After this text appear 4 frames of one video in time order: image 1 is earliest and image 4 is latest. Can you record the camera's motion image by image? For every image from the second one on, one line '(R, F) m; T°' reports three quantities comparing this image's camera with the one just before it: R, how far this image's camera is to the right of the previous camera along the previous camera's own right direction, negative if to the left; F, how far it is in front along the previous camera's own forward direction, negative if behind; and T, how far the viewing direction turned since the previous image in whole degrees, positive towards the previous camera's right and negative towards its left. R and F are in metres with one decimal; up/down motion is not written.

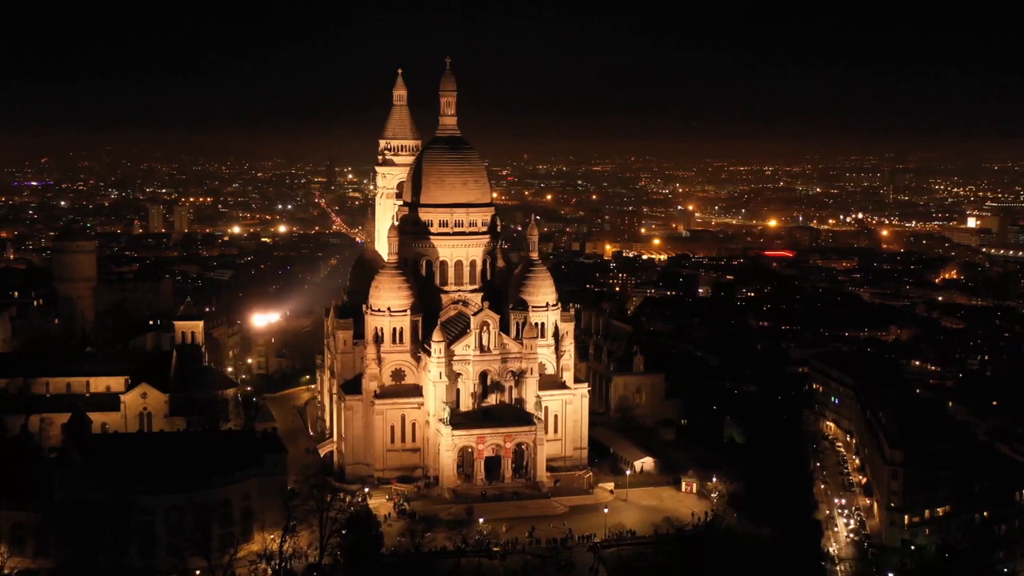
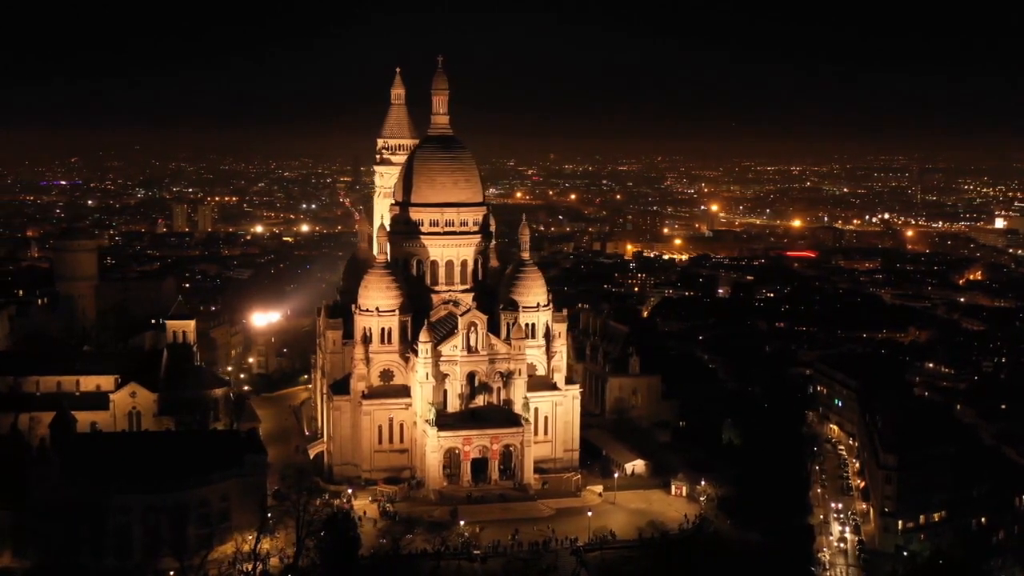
(+1.1, +0.3) m; -1°
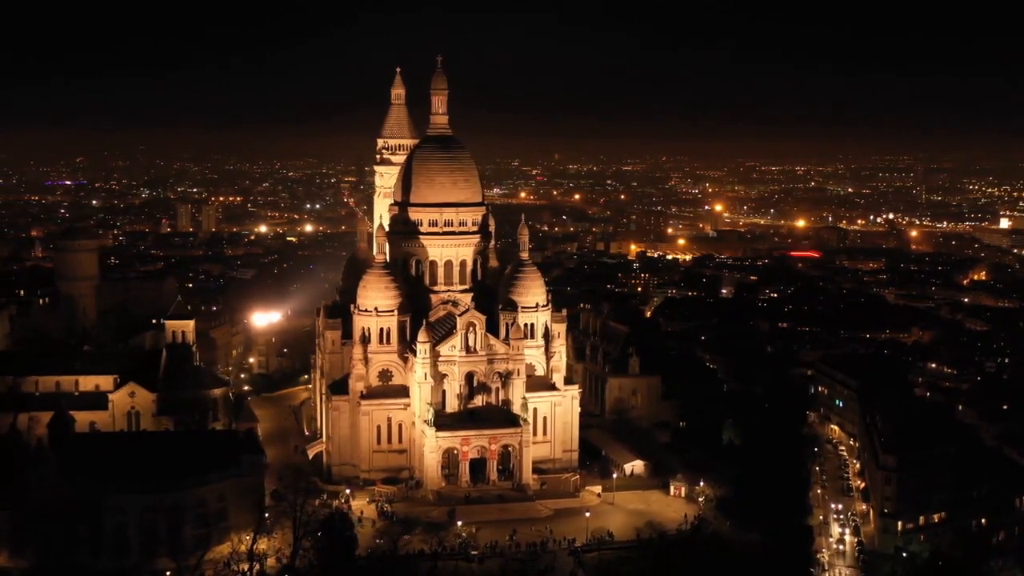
(+0.2, 0.0) m; 0°
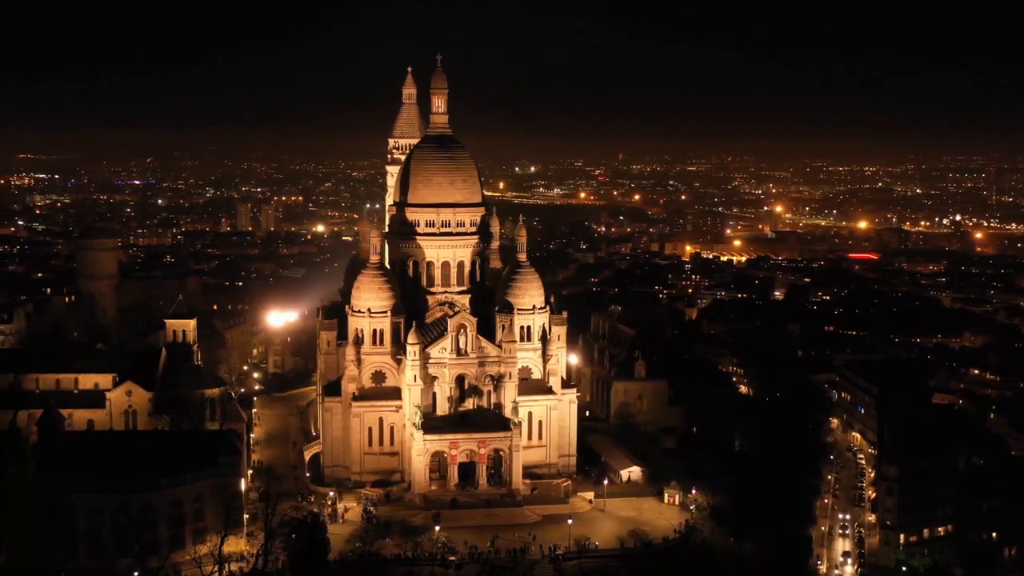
(+2.0, +0.5) m; -3°
